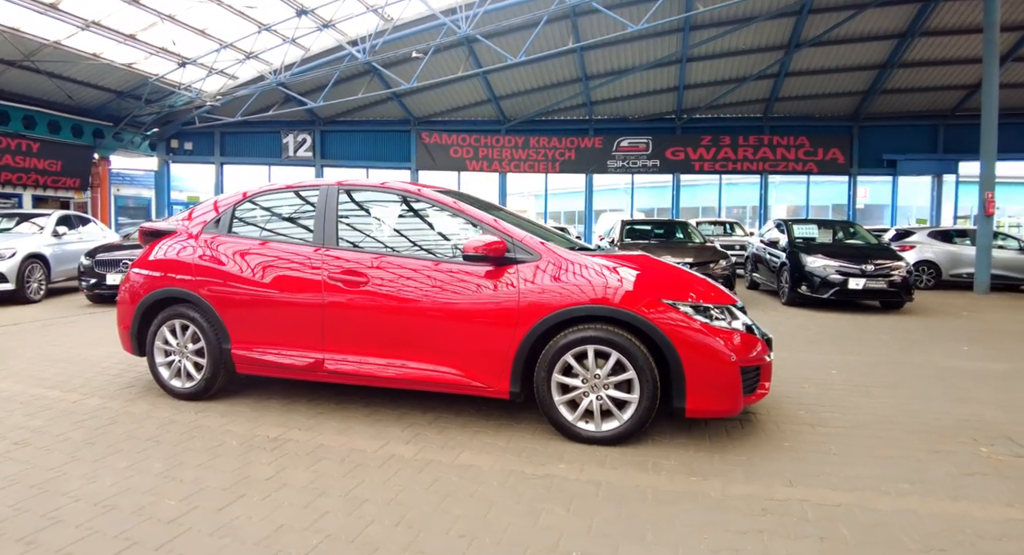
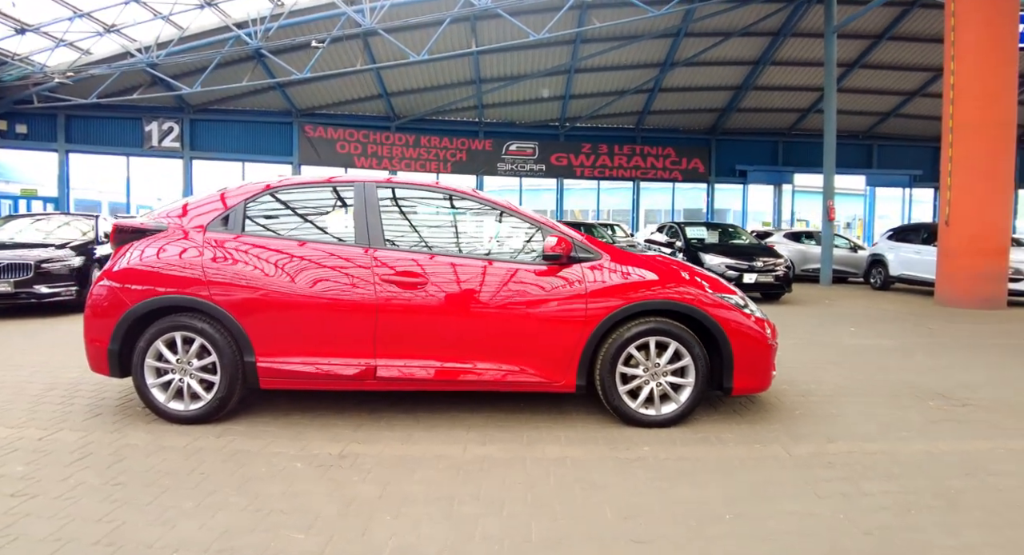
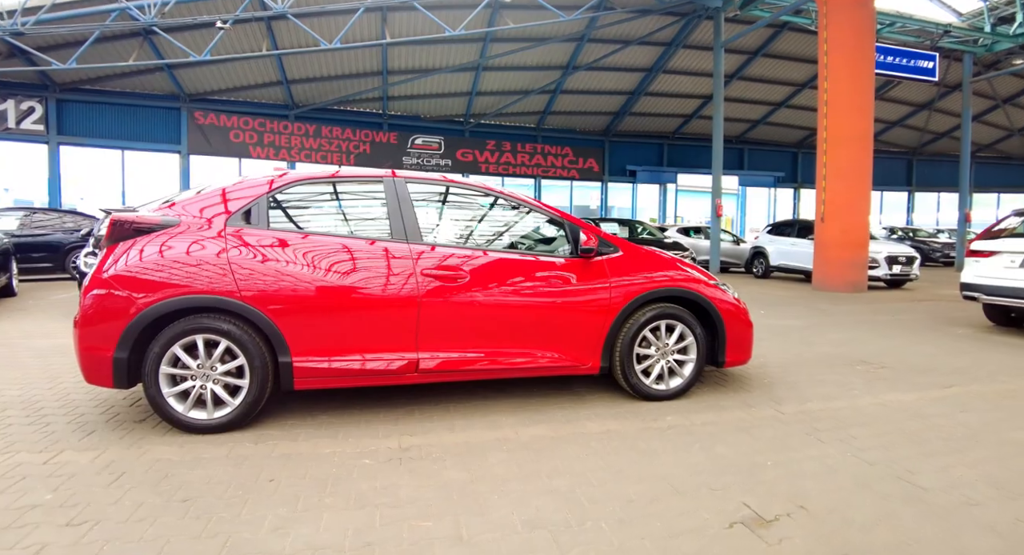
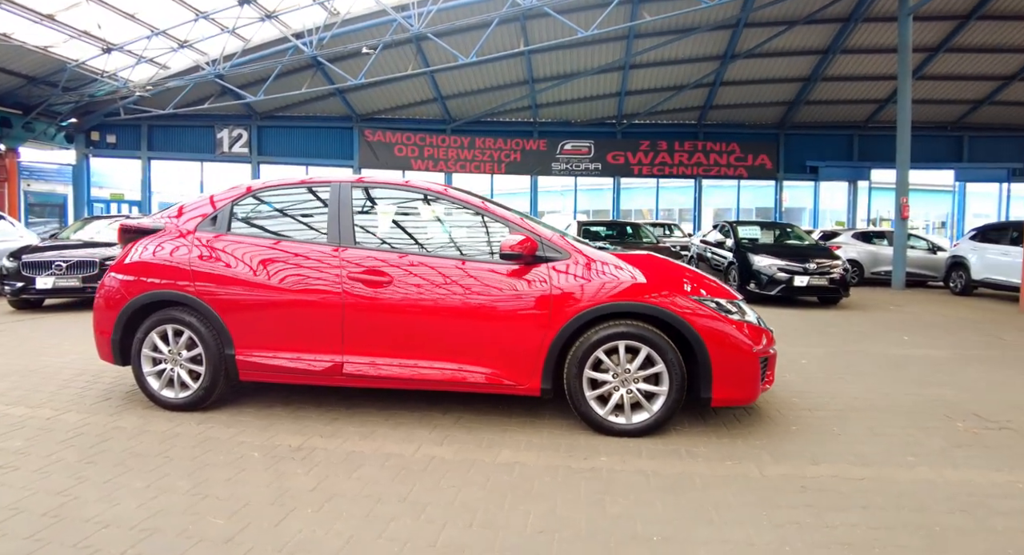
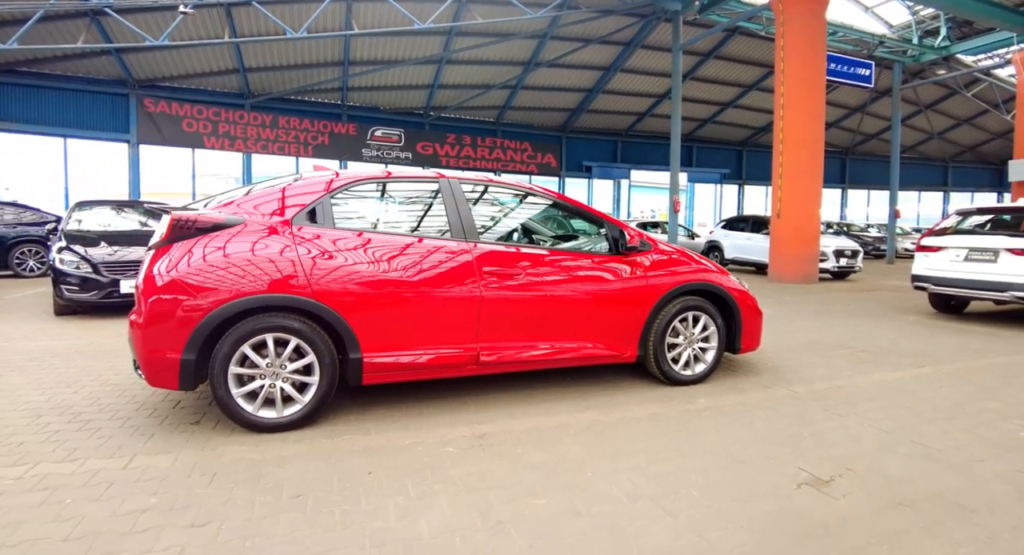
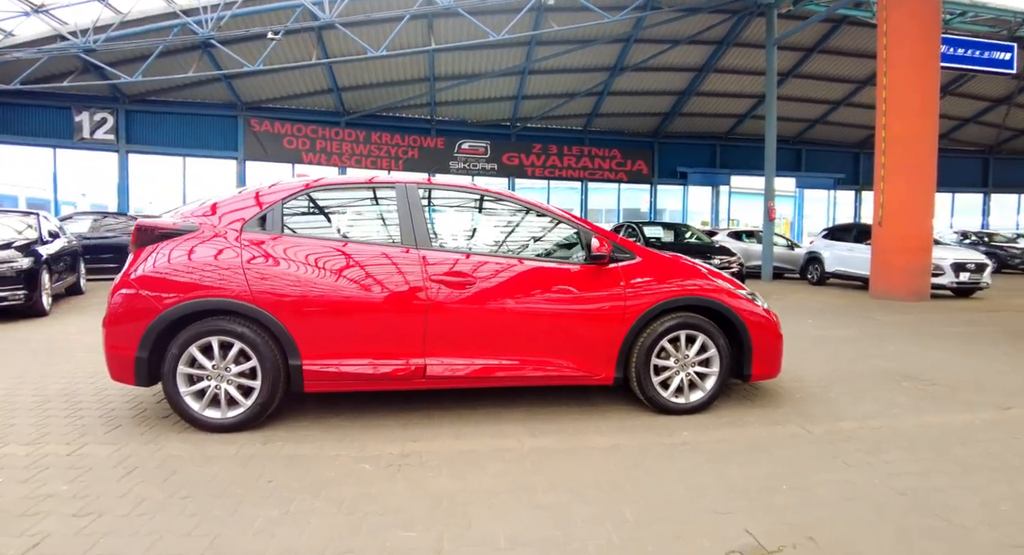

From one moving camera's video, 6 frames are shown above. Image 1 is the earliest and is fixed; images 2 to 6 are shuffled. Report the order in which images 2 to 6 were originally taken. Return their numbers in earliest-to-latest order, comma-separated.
4, 2, 6, 3, 5
